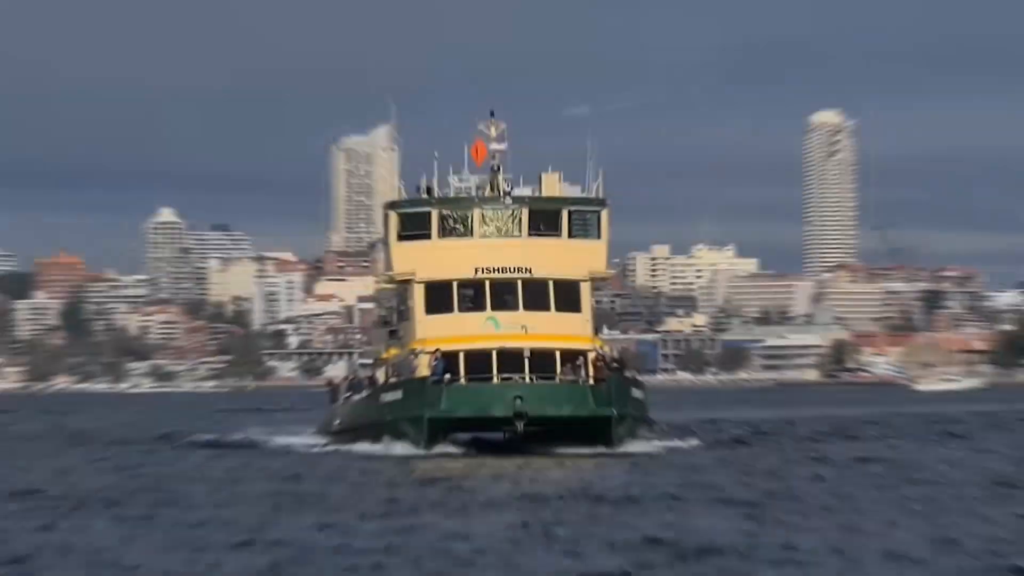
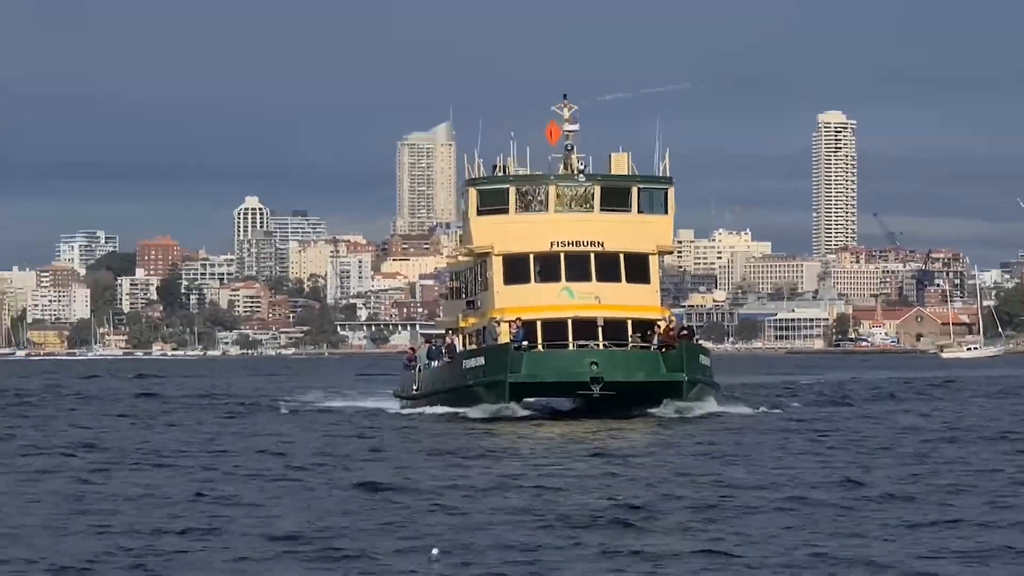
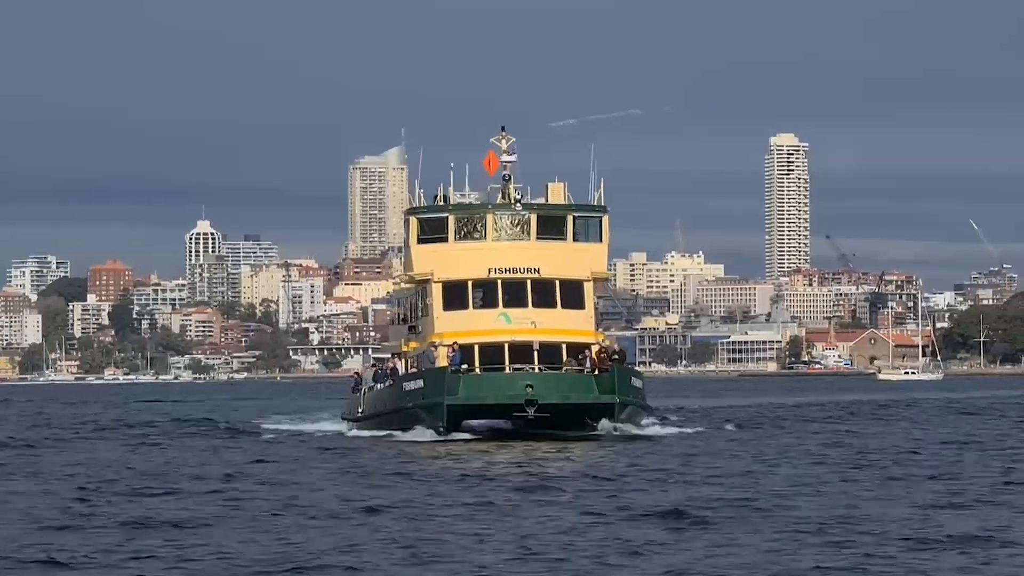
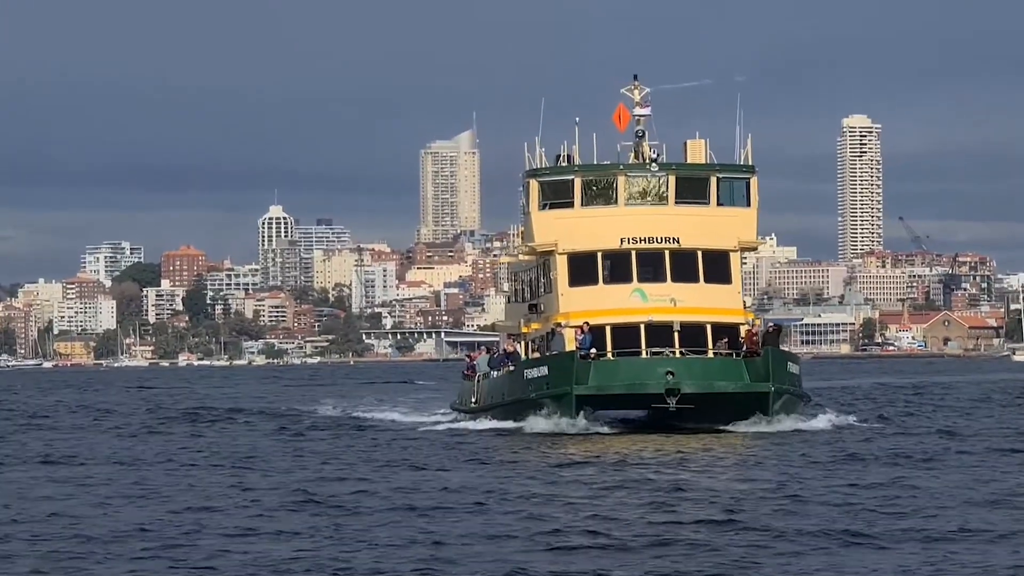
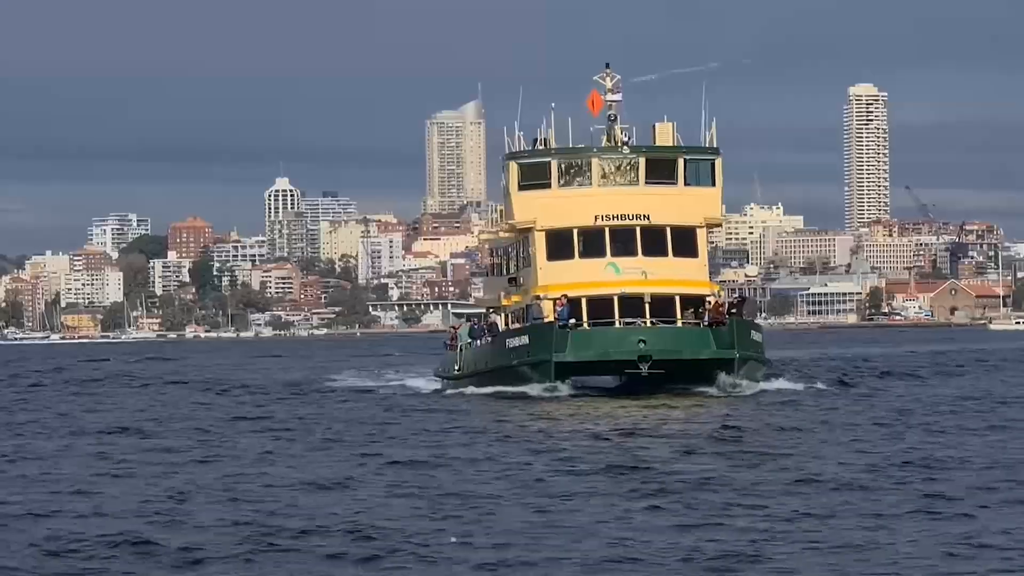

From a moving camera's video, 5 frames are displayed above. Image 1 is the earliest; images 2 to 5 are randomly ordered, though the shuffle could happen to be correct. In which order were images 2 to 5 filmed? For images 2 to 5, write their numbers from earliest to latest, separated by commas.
3, 2, 5, 4
